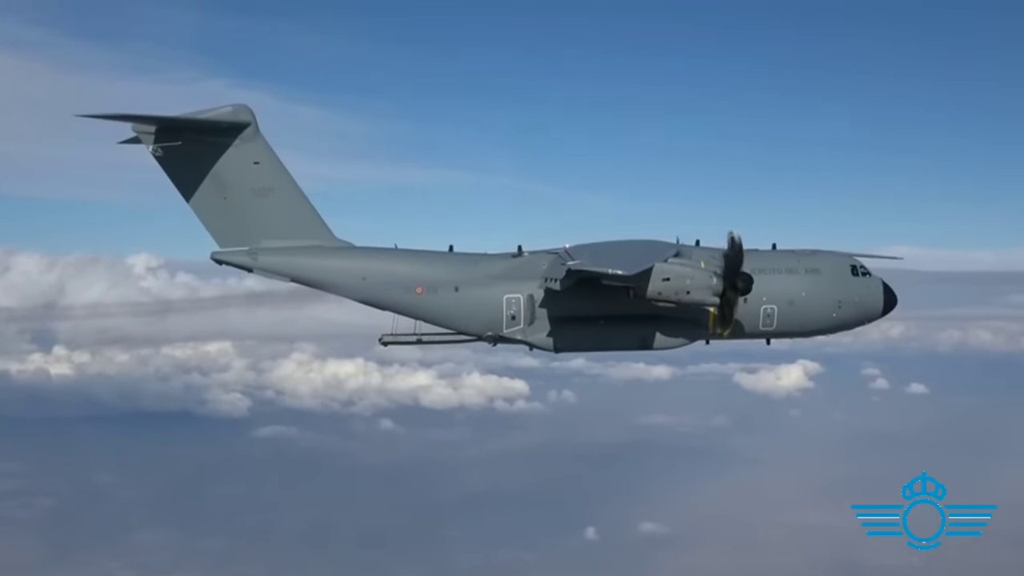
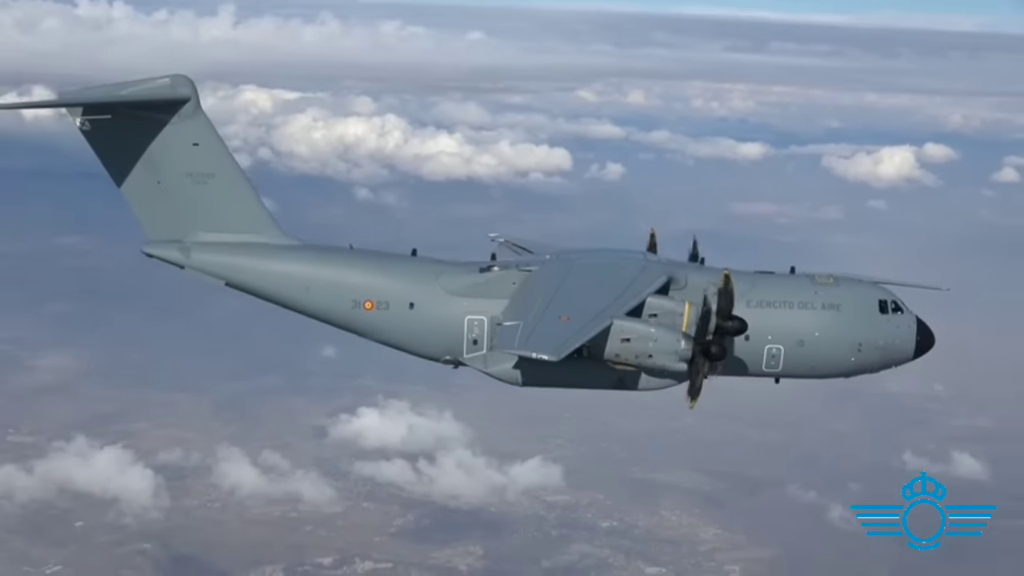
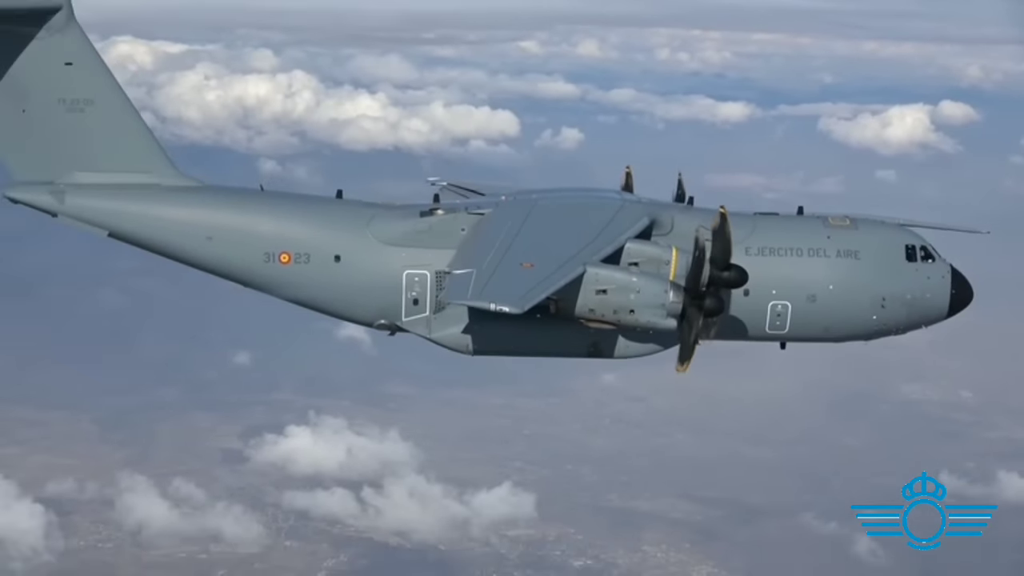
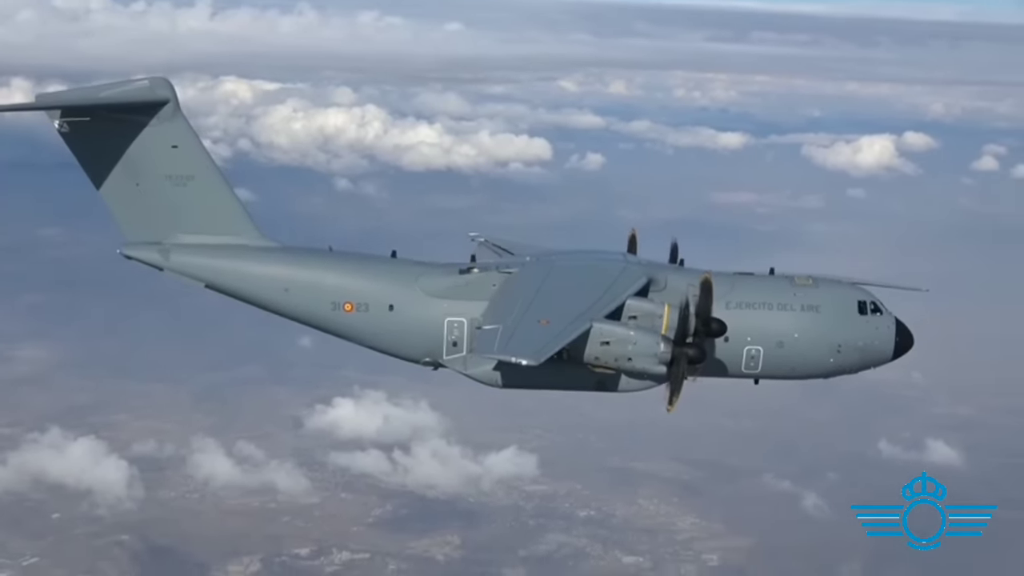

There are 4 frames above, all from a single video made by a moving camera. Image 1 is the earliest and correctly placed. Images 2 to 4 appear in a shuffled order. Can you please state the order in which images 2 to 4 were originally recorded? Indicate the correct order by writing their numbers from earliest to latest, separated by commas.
3, 2, 4
